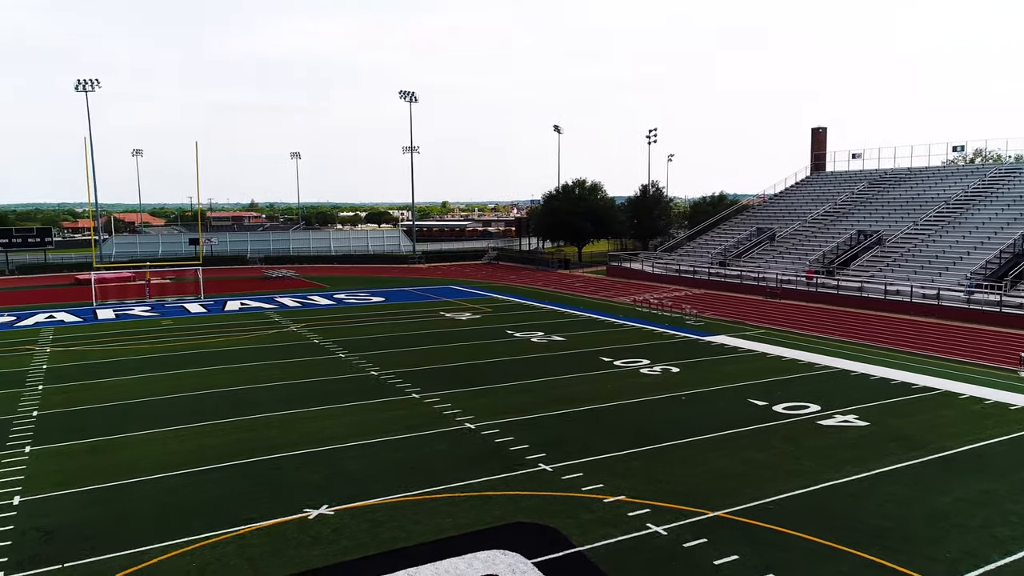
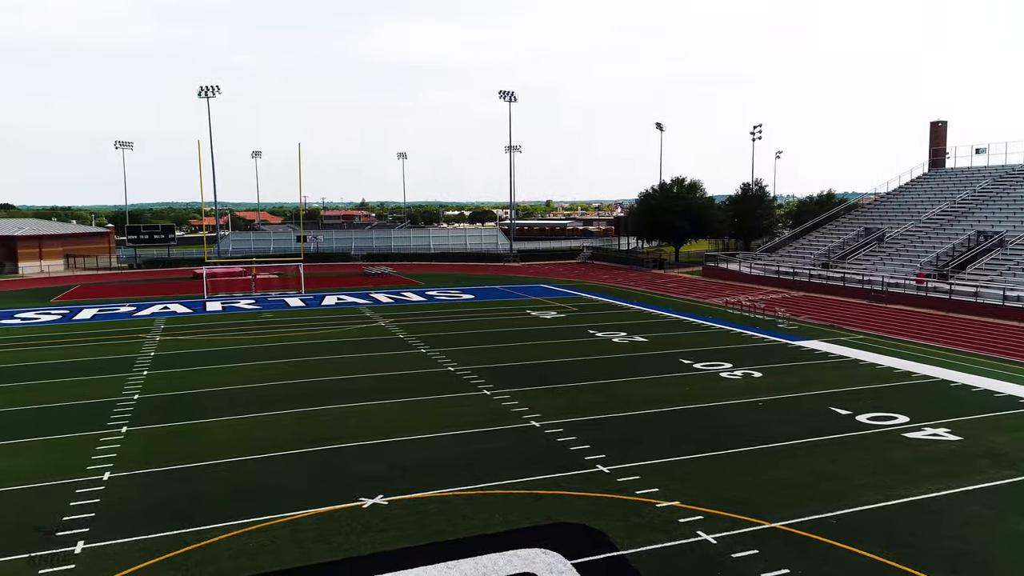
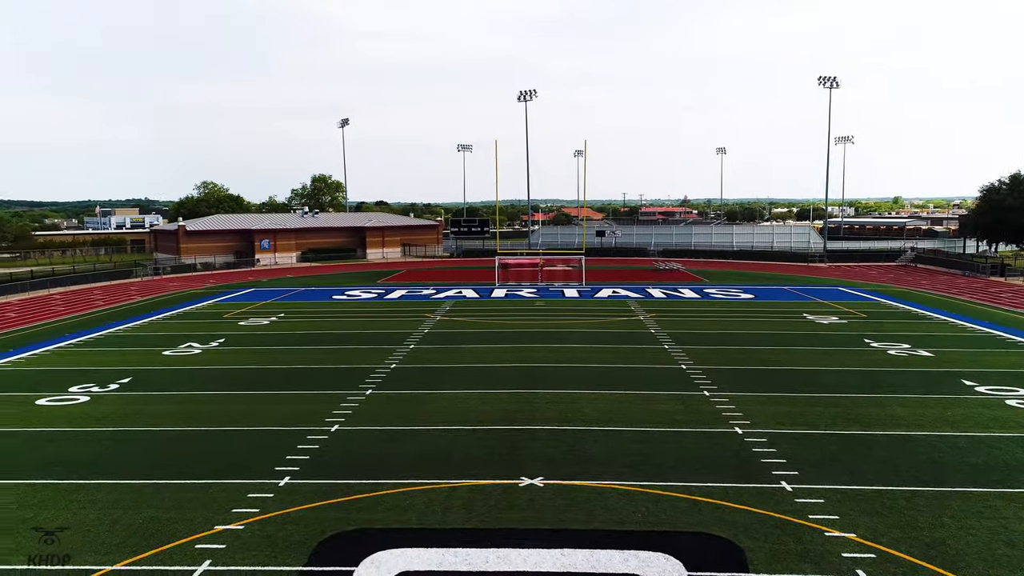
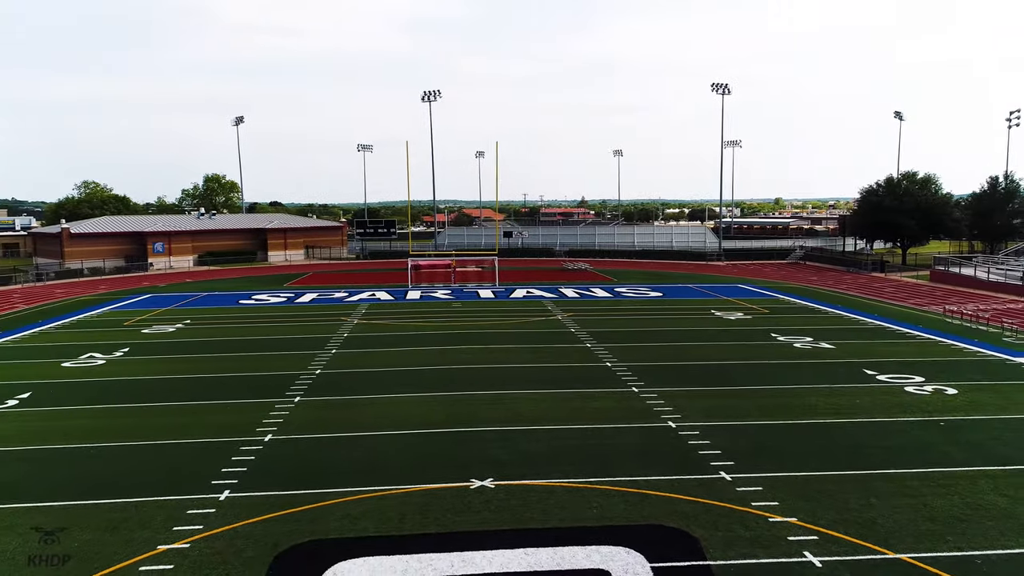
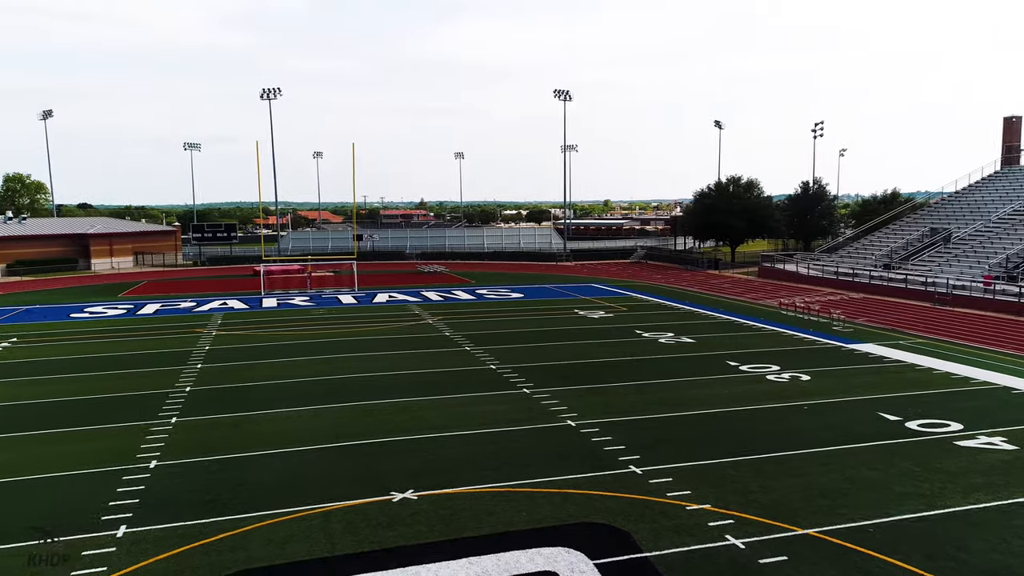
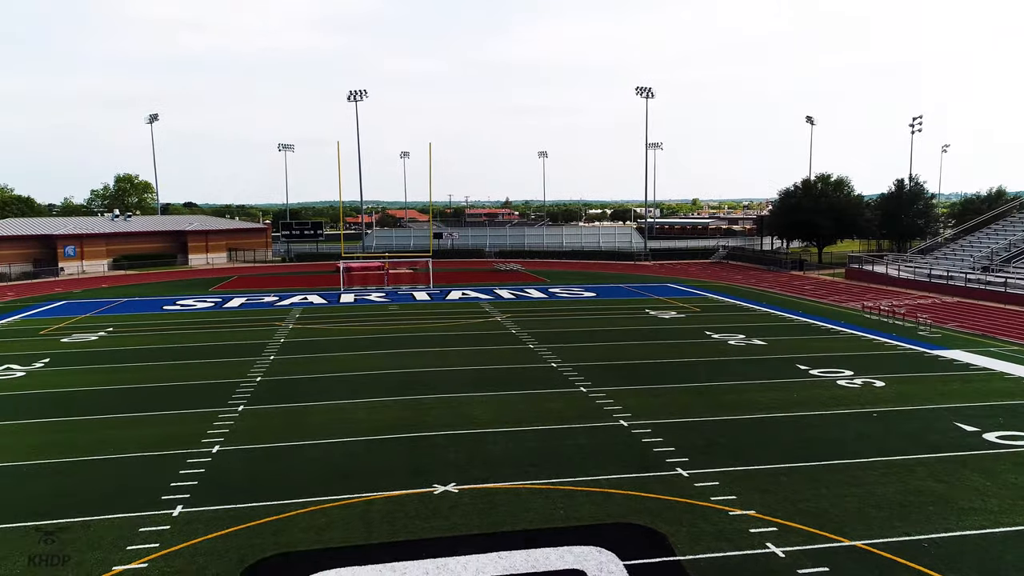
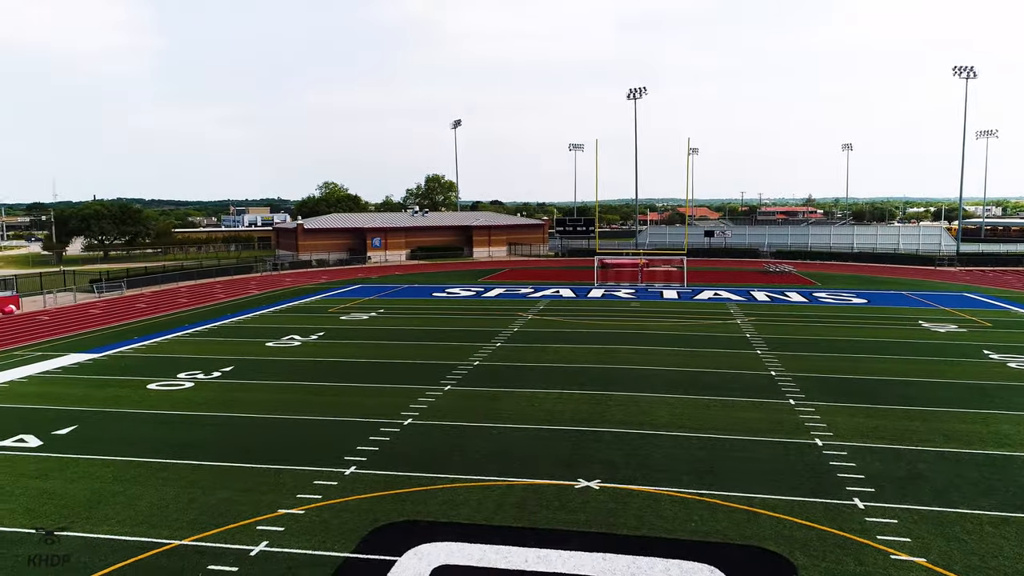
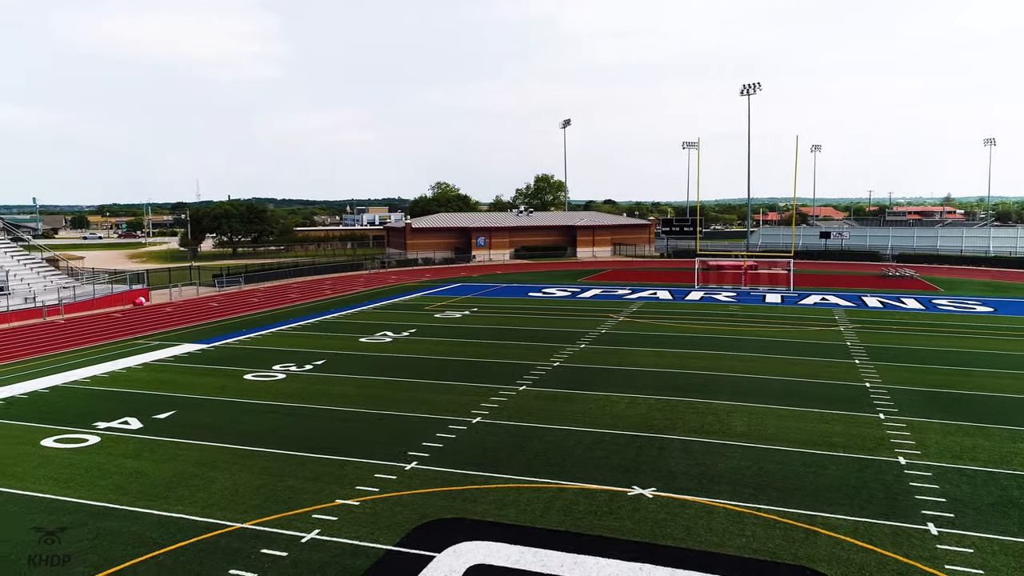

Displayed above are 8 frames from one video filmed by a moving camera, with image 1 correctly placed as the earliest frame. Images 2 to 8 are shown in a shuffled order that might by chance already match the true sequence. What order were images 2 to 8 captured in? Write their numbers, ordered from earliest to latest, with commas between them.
2, 5, 6, 4, 3, 7, 8
